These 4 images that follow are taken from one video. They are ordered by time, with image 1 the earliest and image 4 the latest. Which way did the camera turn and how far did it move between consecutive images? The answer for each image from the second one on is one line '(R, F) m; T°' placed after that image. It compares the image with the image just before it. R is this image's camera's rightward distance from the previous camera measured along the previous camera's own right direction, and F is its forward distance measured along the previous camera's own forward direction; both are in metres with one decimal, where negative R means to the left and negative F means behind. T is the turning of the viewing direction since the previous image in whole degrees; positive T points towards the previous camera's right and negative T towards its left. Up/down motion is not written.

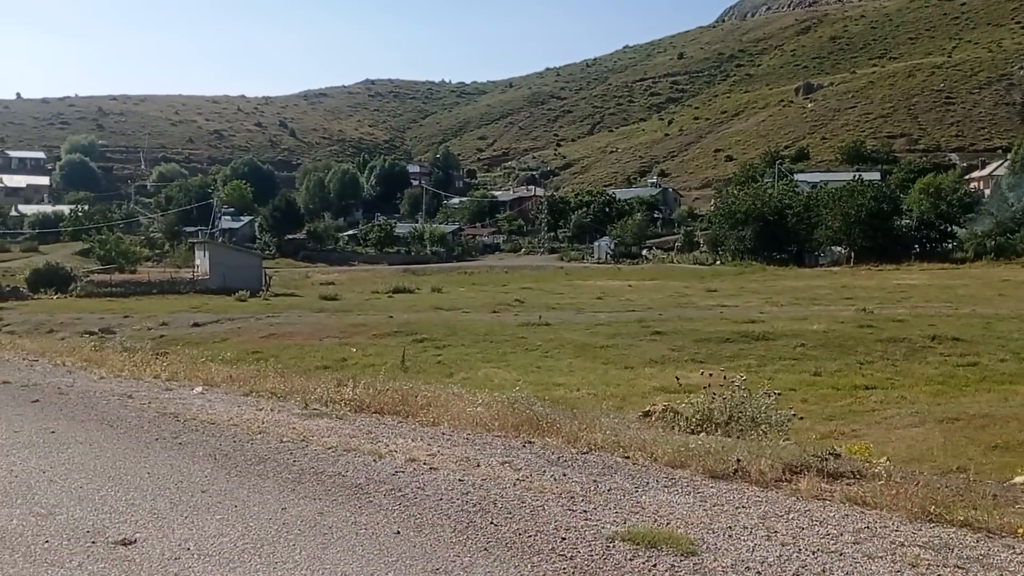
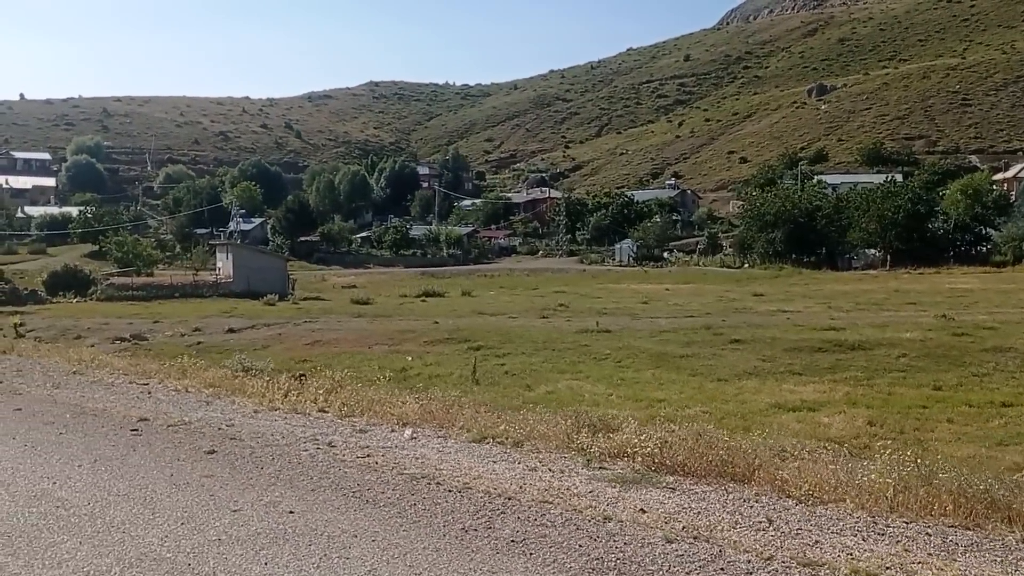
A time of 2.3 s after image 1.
(-2.0, +1.8) m; 0°
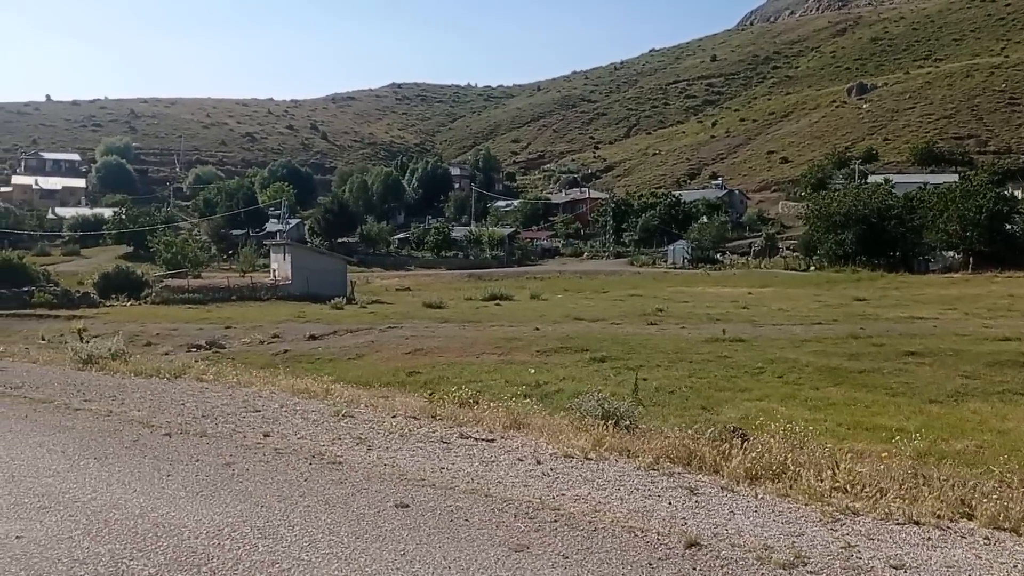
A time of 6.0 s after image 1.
(-3.3, +3.0) m; -1°
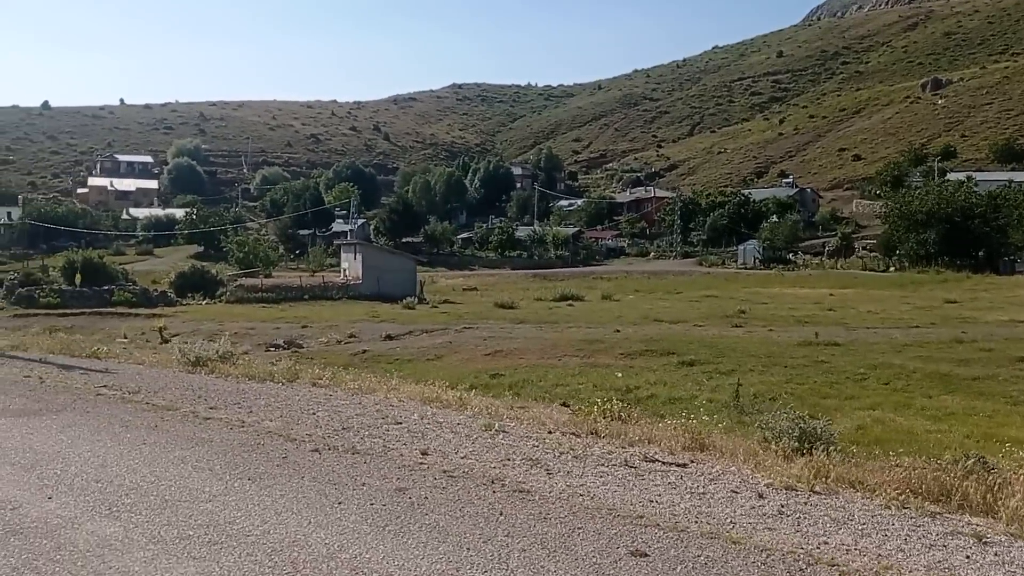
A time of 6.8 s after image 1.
(-0.8, +0.7) m; -4°
